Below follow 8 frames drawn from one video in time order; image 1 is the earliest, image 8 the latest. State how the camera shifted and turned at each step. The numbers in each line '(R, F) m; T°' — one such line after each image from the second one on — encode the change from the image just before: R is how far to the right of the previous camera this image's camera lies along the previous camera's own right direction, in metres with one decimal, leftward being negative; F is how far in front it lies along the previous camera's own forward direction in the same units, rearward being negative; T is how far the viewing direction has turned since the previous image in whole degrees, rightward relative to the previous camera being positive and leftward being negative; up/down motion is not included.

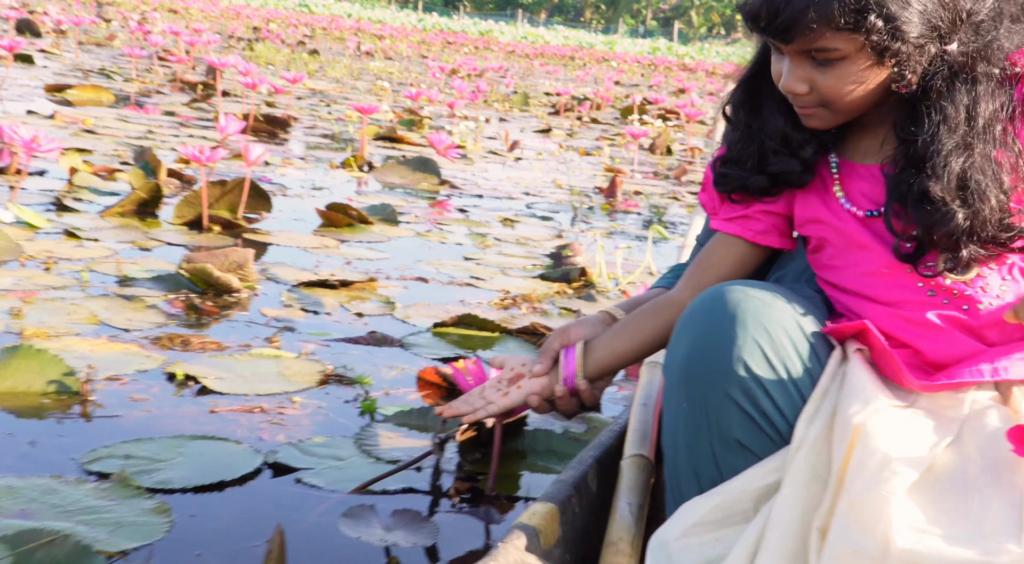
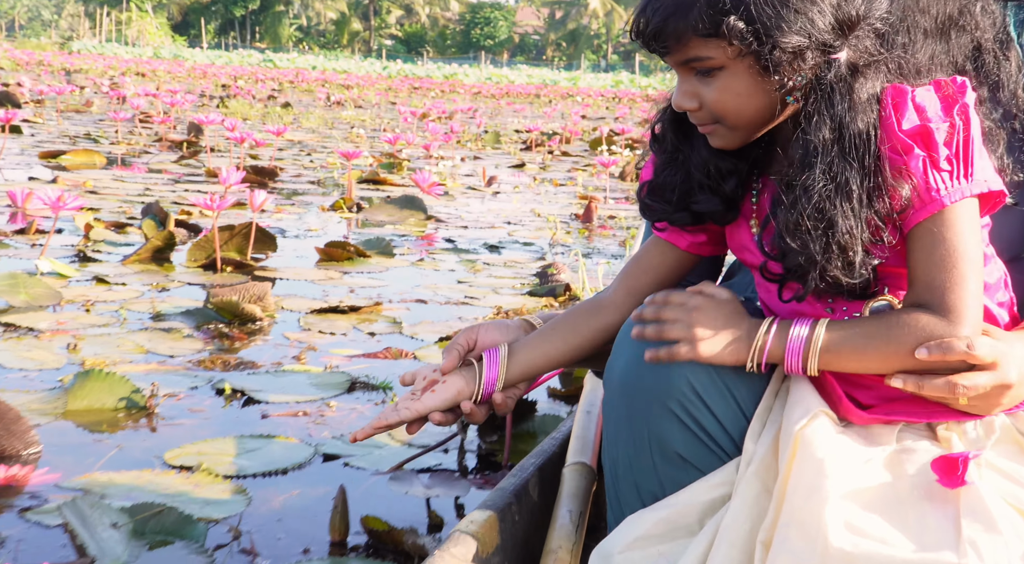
(0.0, -0.3) m; +1°
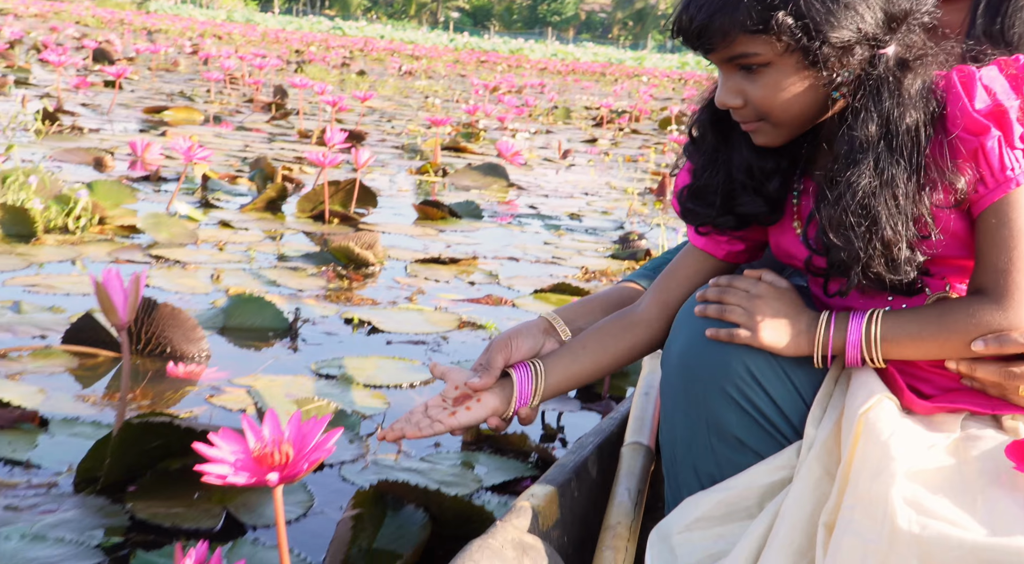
(-0.1, -0.4) m; -2°
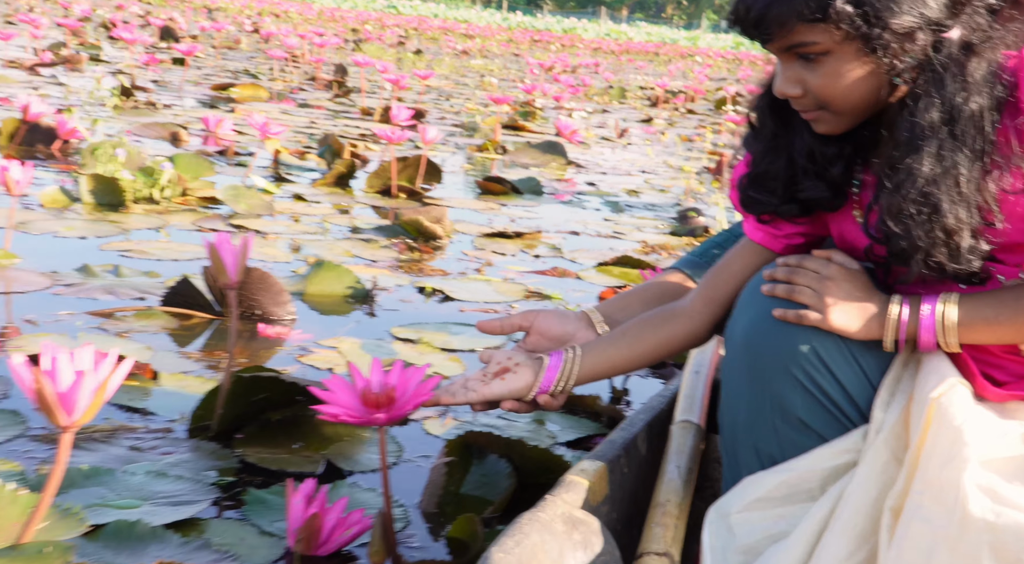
(0.0, -0.1) m; -2°
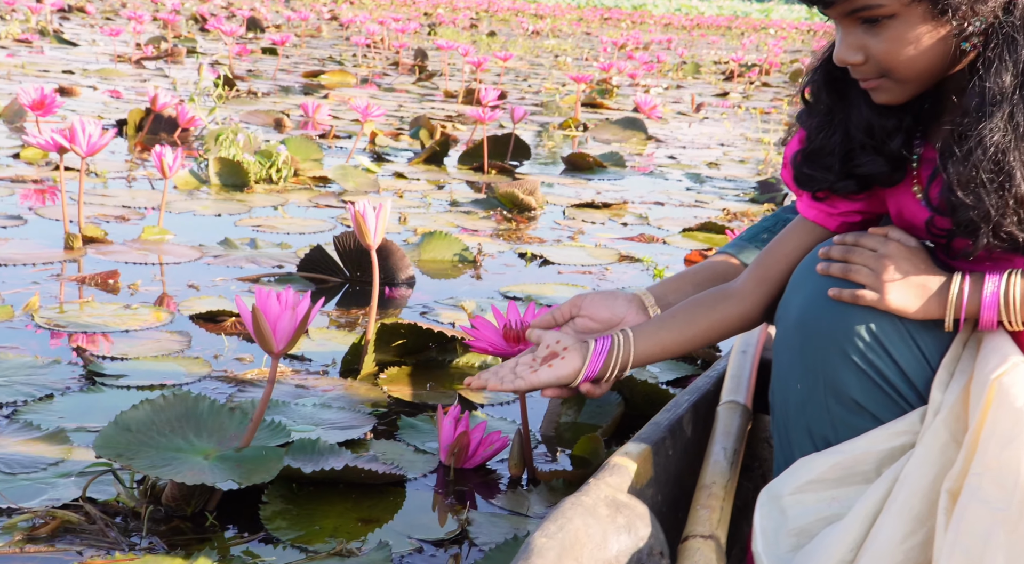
(0.0, -0.3) m; -3°
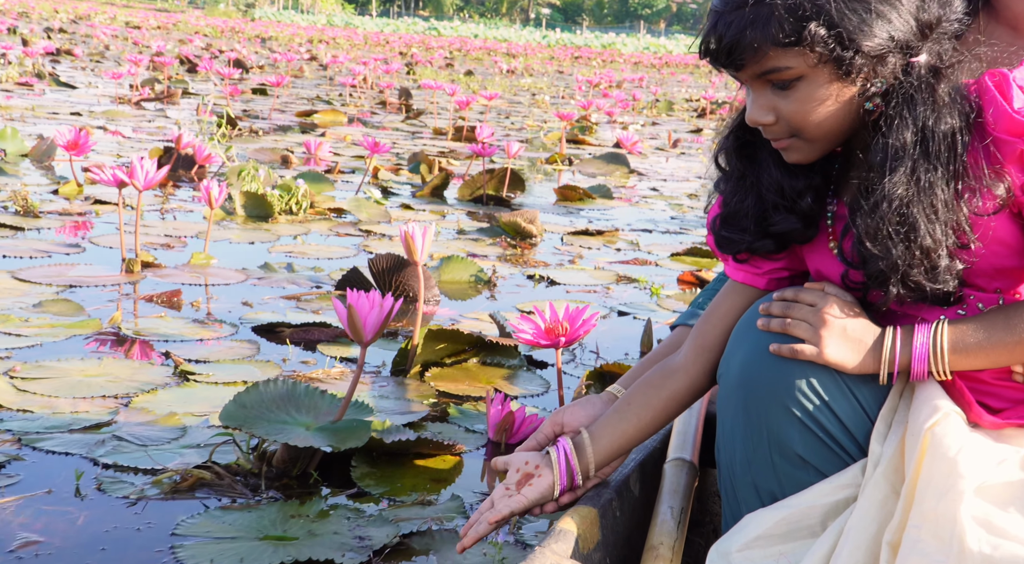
(-0.1, -0.3) m; +1°
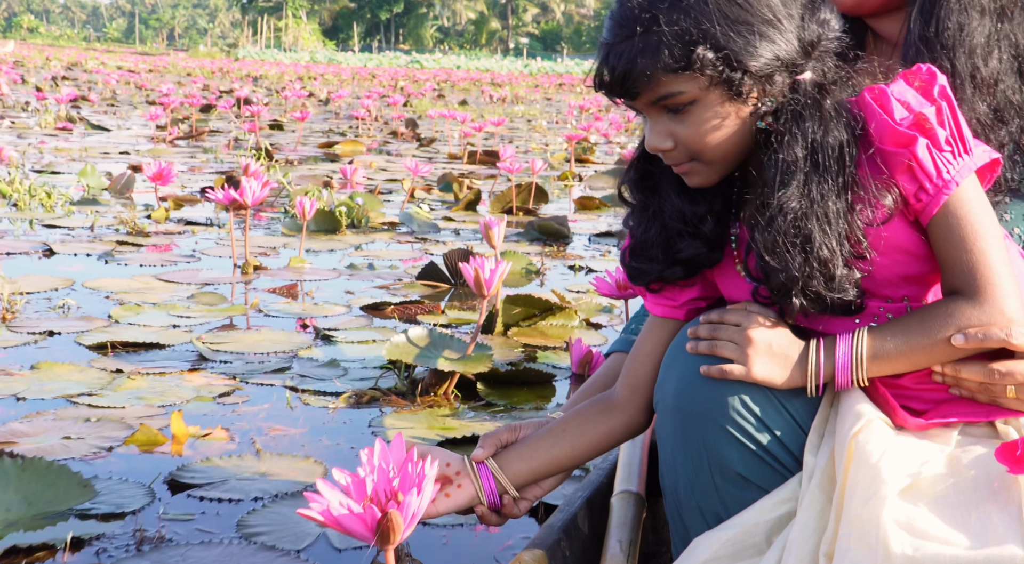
(-0.2, -0.7) m; +1°
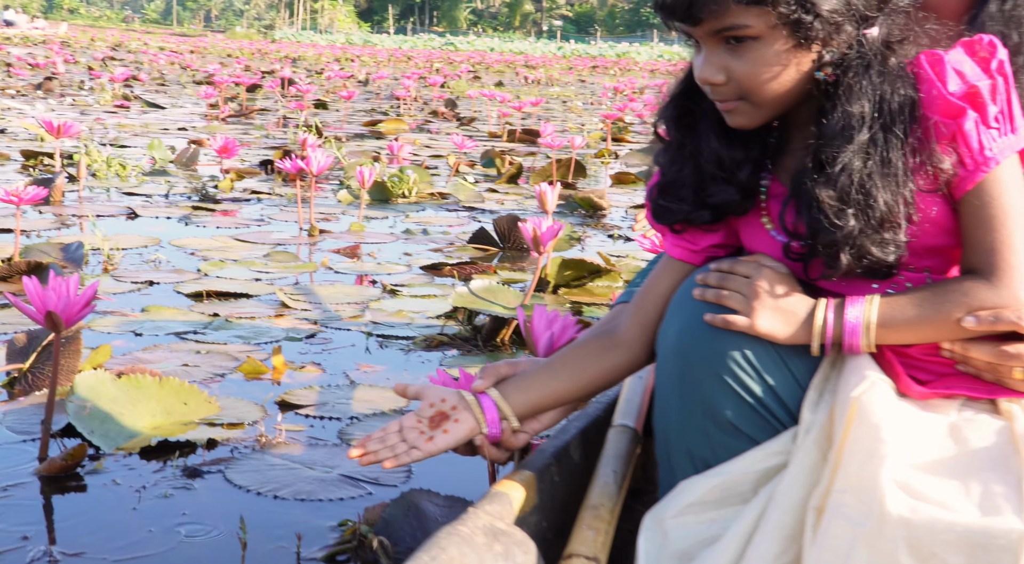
(0.0, -0.4) m; -1°
